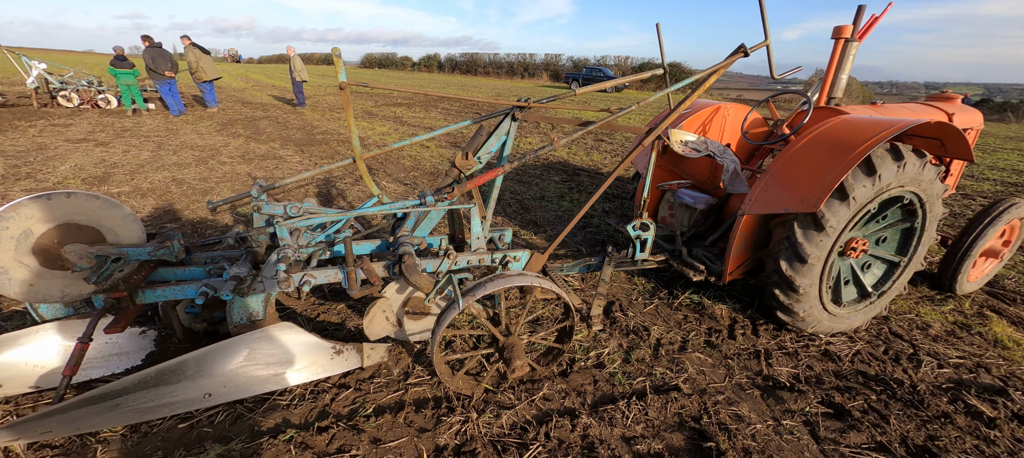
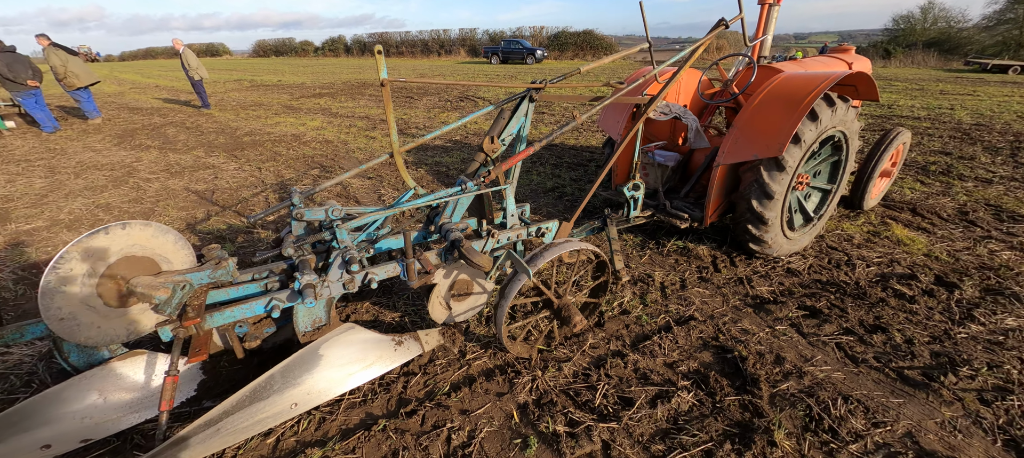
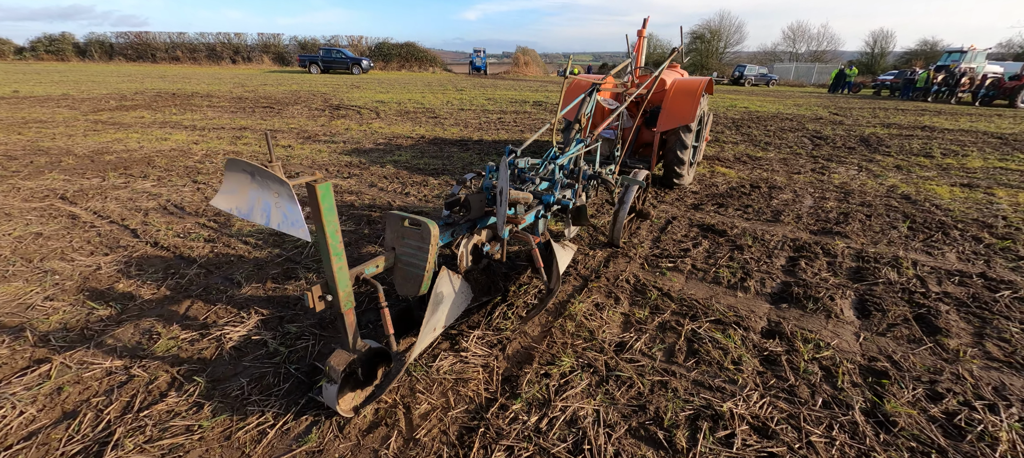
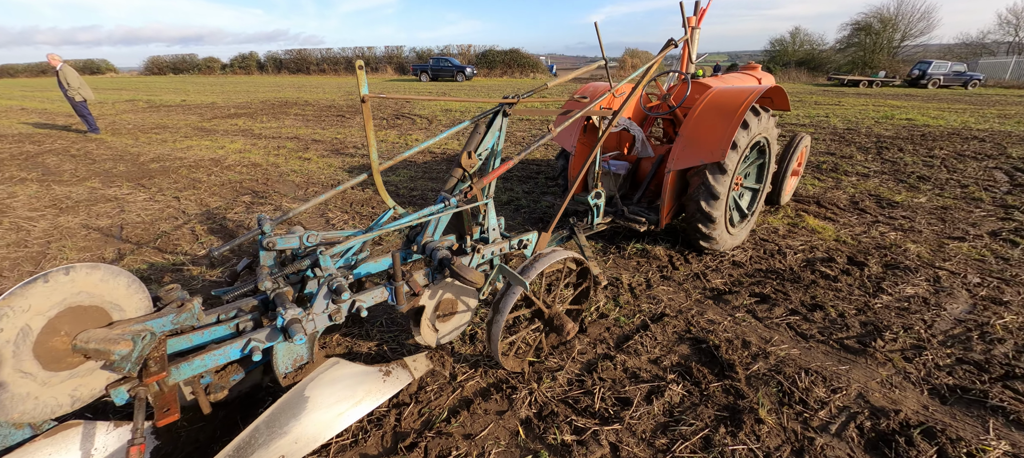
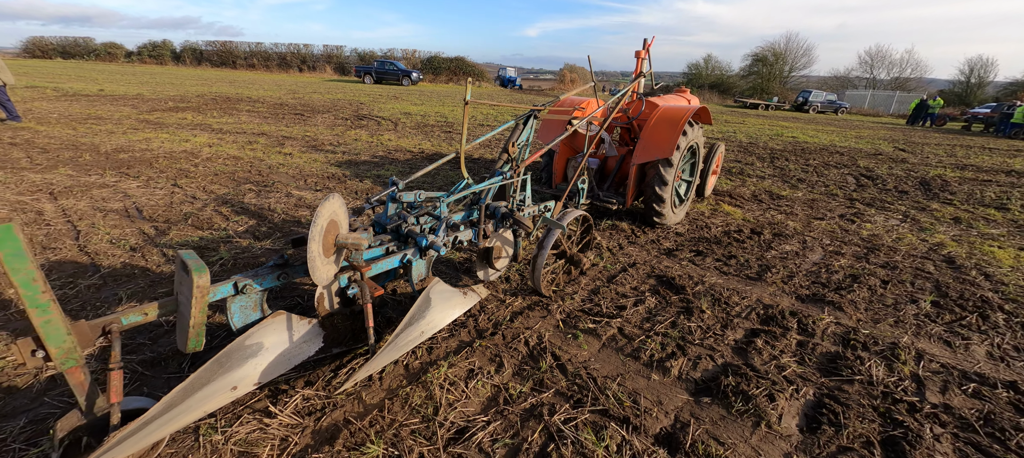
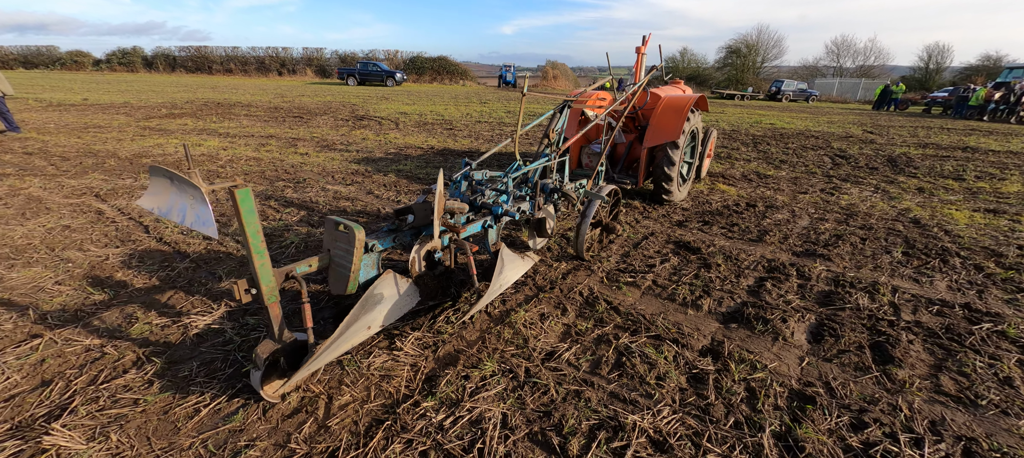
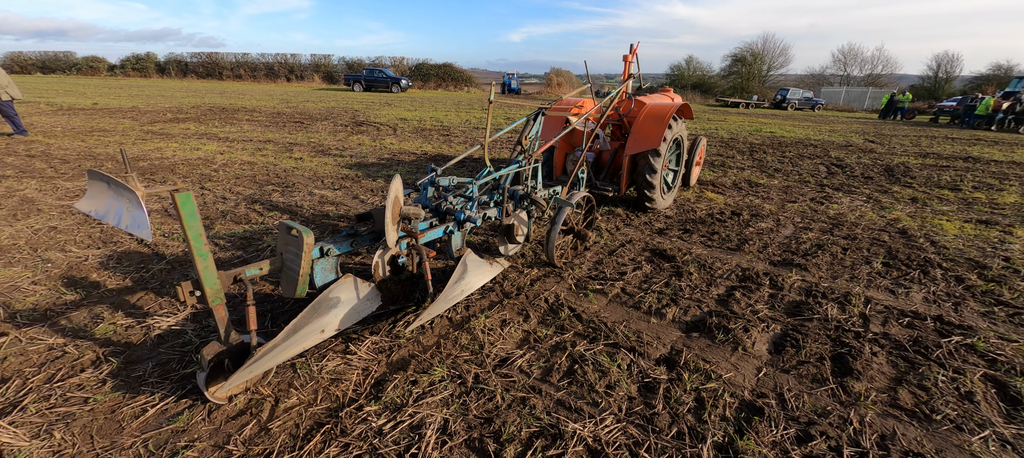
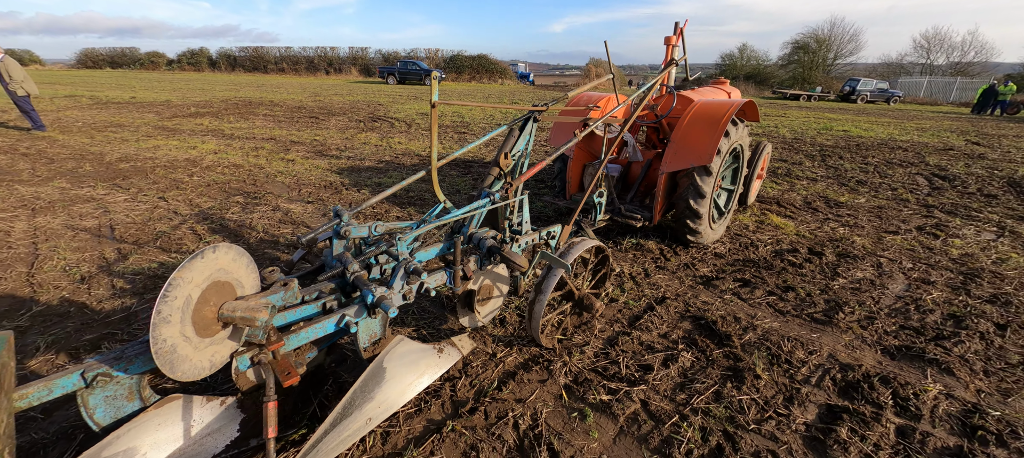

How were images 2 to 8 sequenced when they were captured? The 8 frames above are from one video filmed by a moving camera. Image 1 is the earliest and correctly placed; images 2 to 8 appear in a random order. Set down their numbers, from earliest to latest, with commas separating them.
2, 4, 8, 5, 7, 6, 3
